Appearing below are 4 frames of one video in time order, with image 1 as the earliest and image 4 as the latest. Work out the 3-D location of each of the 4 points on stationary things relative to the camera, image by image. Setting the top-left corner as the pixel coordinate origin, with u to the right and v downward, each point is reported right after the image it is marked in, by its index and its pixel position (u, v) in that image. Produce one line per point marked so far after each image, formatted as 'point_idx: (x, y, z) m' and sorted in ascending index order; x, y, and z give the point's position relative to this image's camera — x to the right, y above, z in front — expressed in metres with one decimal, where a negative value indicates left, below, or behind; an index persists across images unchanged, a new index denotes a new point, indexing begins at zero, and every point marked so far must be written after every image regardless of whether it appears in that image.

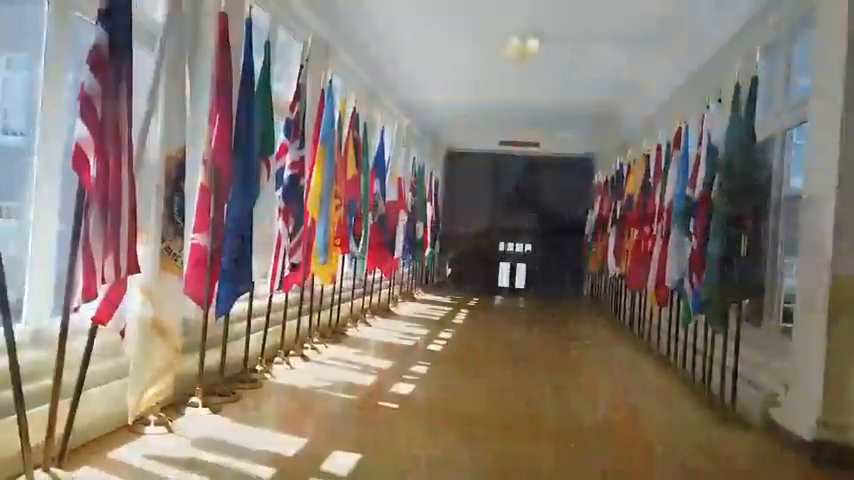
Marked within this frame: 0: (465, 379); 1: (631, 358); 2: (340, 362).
0: (+0.3, -1.0, +4.4) m
1: (+1.7, -1.0, +5.3) m
2: (-0.6, -0.8, +4.1) m
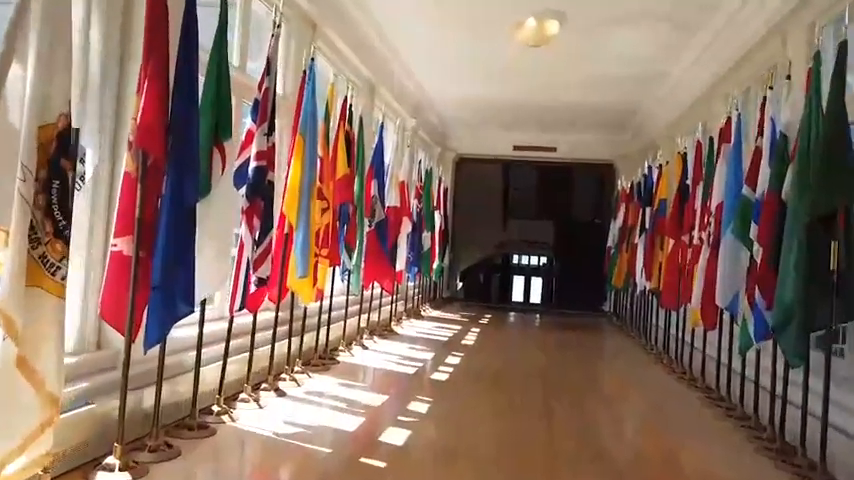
0: (+0.3, -1.0, +3.6) m
1: (+1.8, -1.1, +4.6) m
2: (-0.6, -0.9, +3.4) m
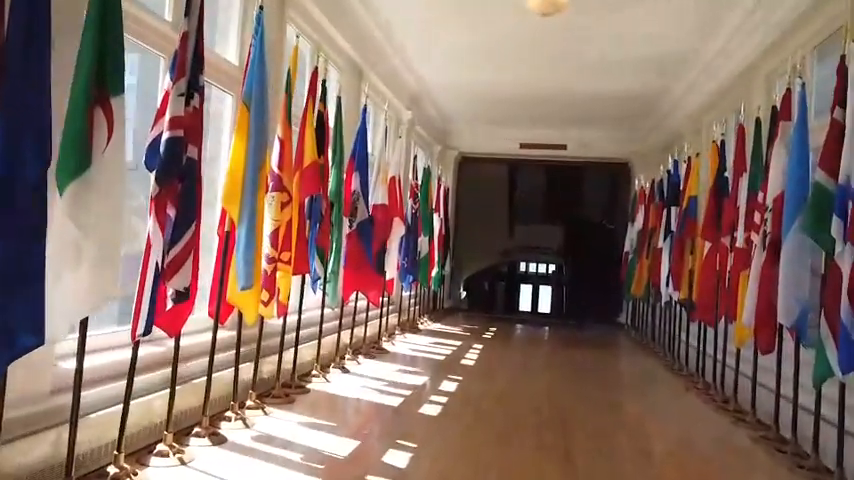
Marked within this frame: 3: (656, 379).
0: (+0.2, -1.0, +2.8) m
1: (+1.7, -1.1, +3.8) m
2: (-0.6, -0.9, +2.6) m
3: (+1.8, -1.1, +5.0) m
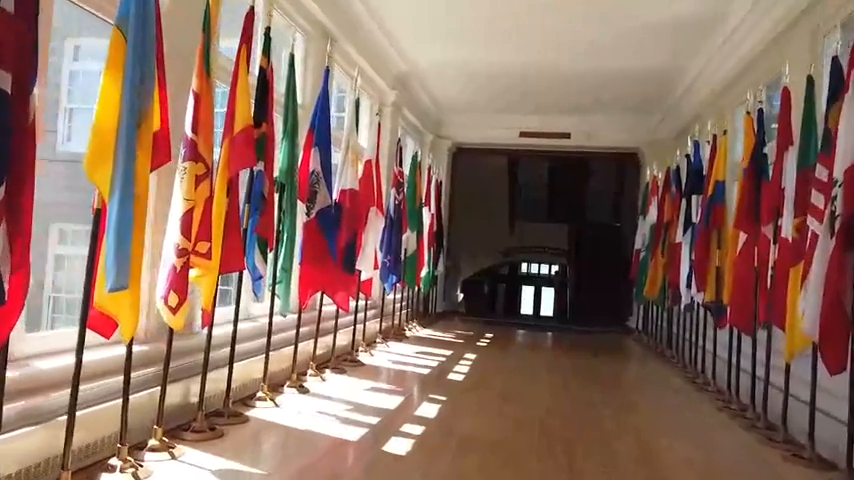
0: (+0.1, -1.0, +2.1) m
1: (+1.6, -1.0, +3.0) m
2: (-0.8, -0.8, +1.9) m
3: (+1.7, -1.1, +4.2) m
